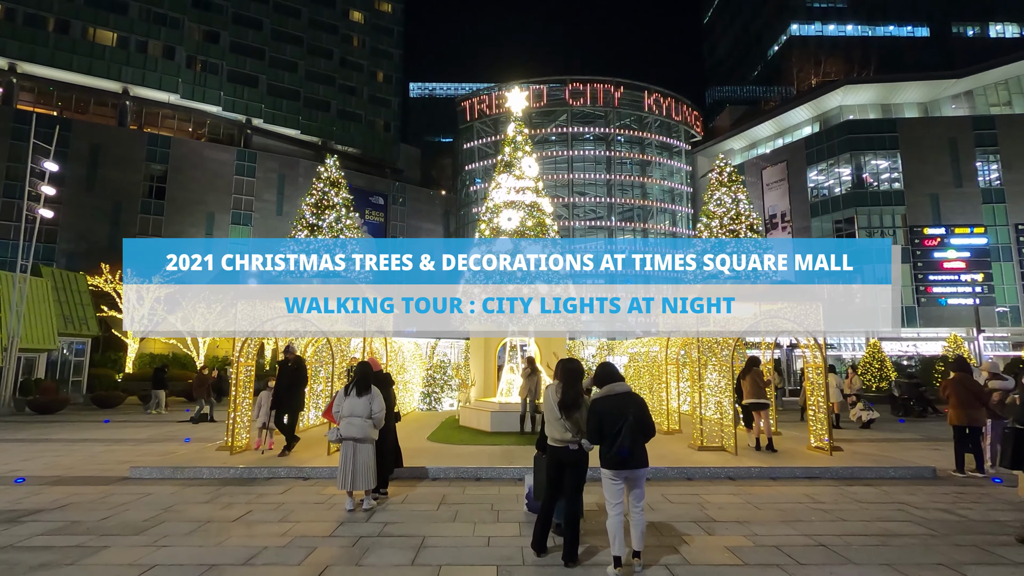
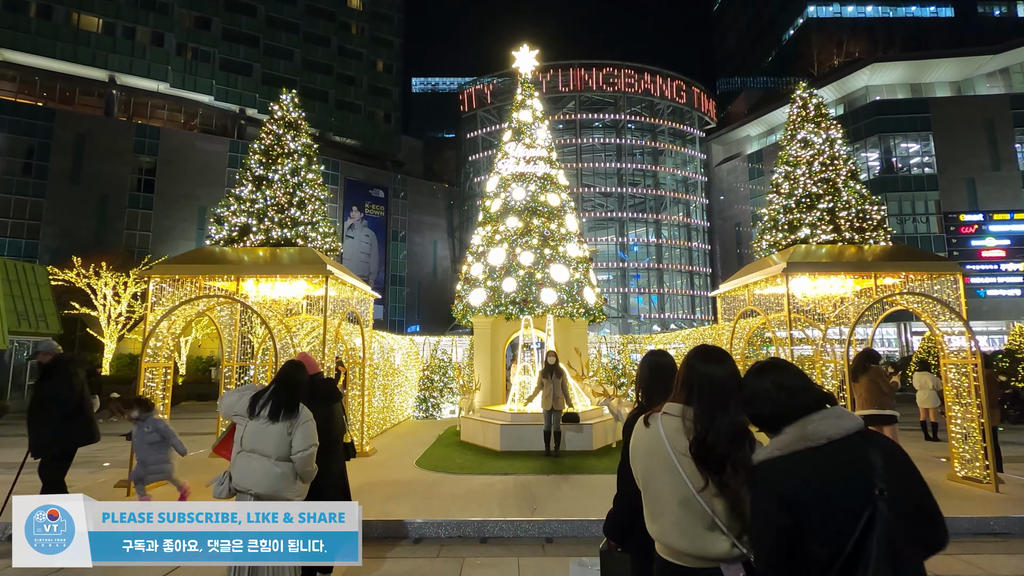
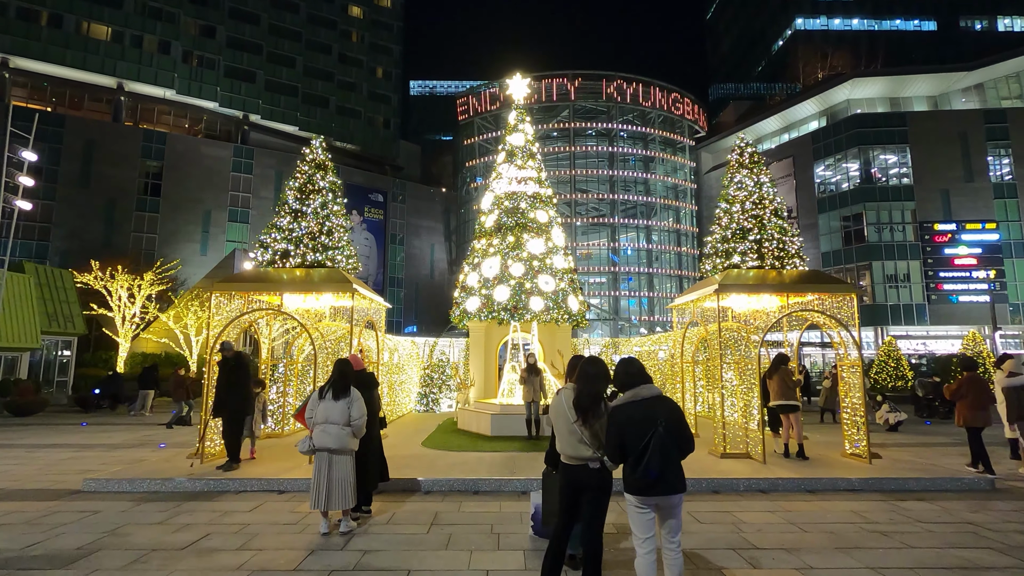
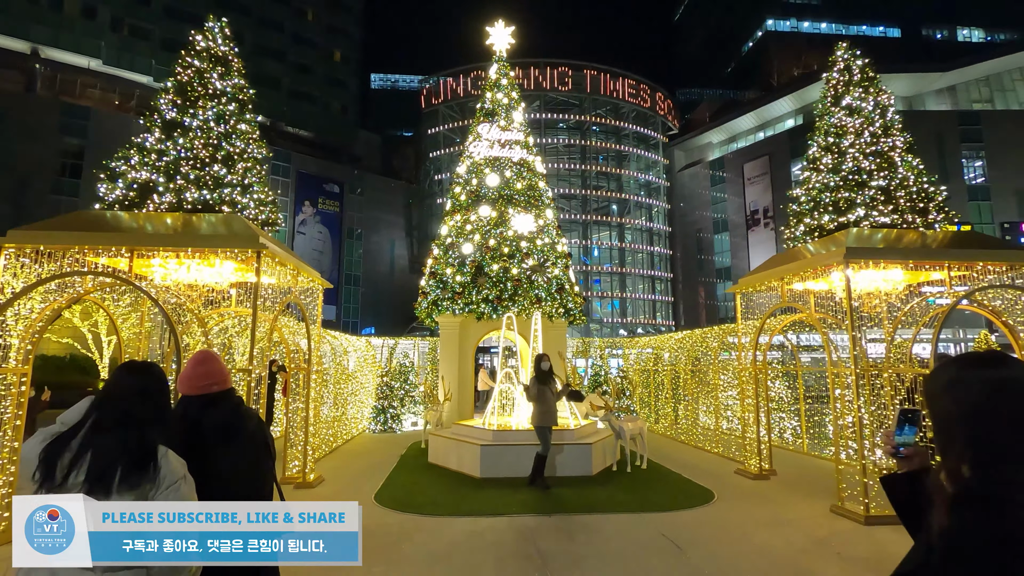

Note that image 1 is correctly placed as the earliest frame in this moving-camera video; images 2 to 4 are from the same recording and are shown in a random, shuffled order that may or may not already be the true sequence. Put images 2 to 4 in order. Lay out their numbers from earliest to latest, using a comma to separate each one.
3, 2, 4
